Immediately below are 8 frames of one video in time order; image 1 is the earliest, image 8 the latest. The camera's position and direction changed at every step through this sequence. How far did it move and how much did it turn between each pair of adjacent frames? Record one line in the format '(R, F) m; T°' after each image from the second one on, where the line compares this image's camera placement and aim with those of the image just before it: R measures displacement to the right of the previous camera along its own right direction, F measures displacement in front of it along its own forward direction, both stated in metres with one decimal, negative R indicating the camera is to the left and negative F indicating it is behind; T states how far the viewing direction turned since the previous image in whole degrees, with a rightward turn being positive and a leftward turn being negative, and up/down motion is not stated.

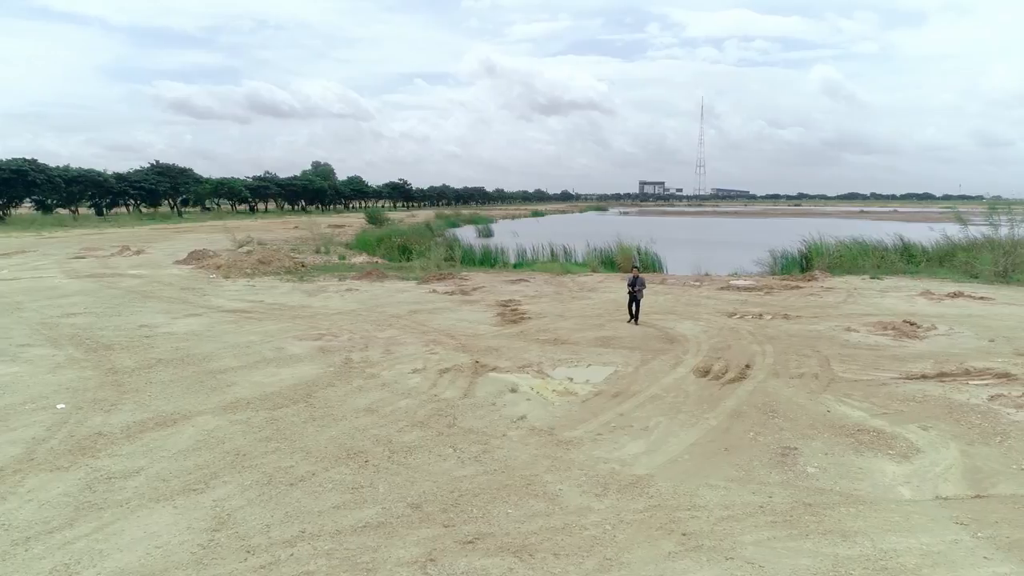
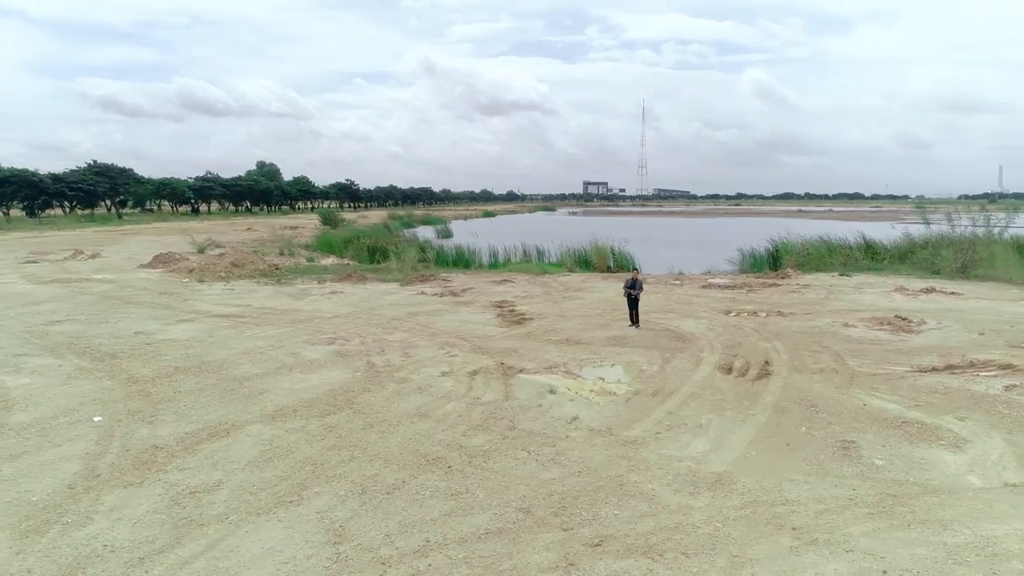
(-1.1, +0.1) m; +4°
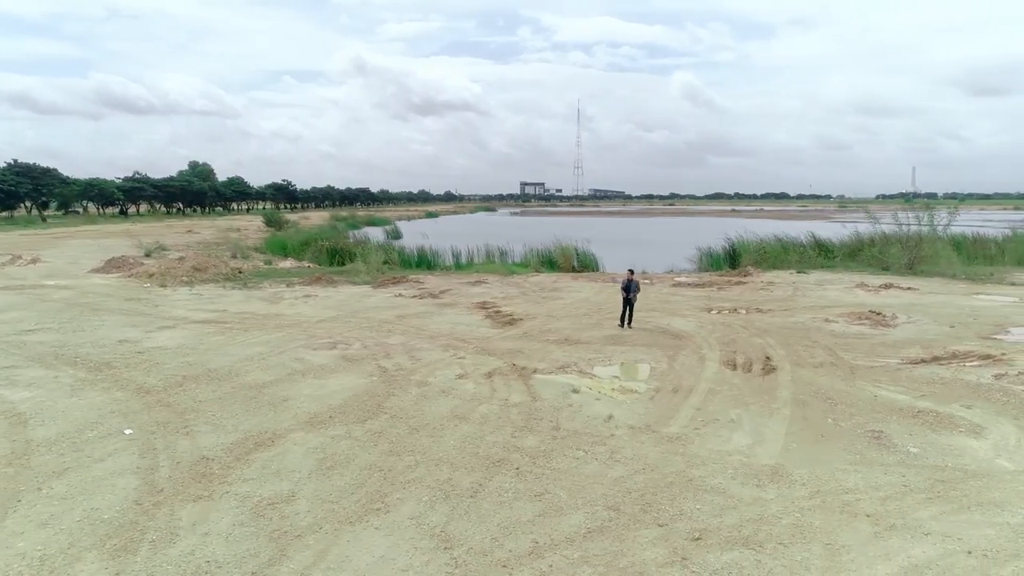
(-1.1, 0.0) m; +5°
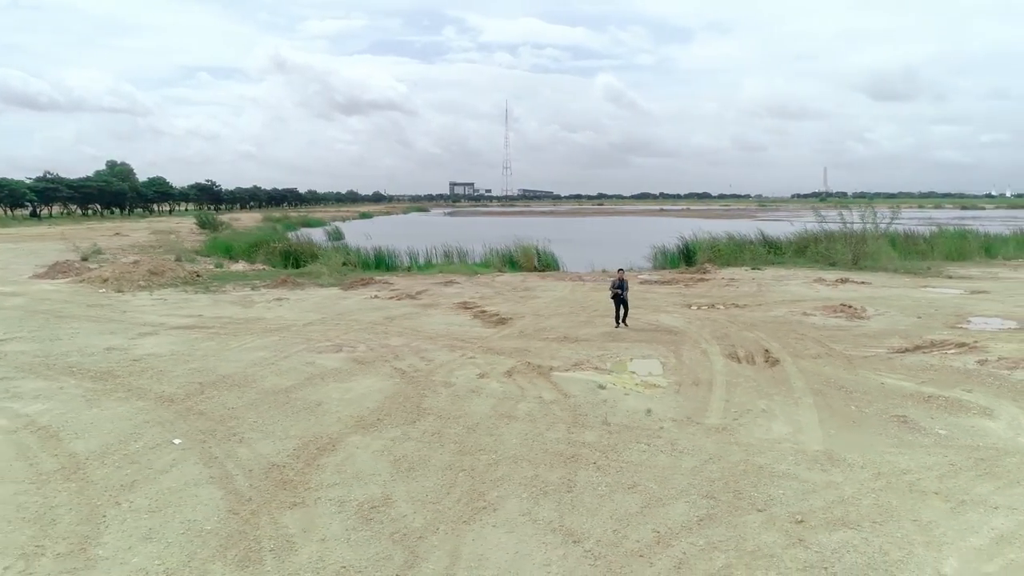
(-1.2, 0.0) m; +6°
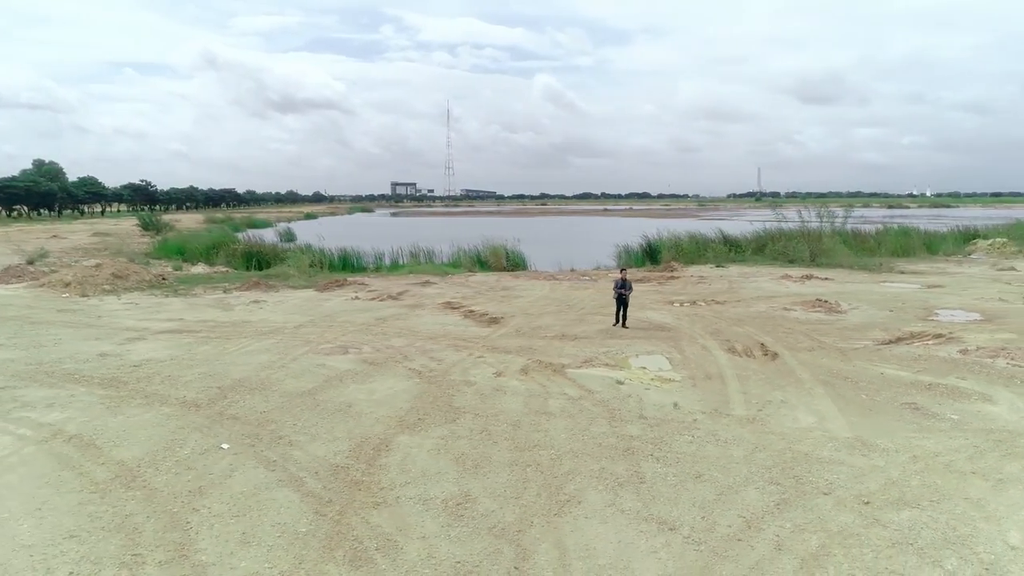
(-1.0, -0.1) m; +5°
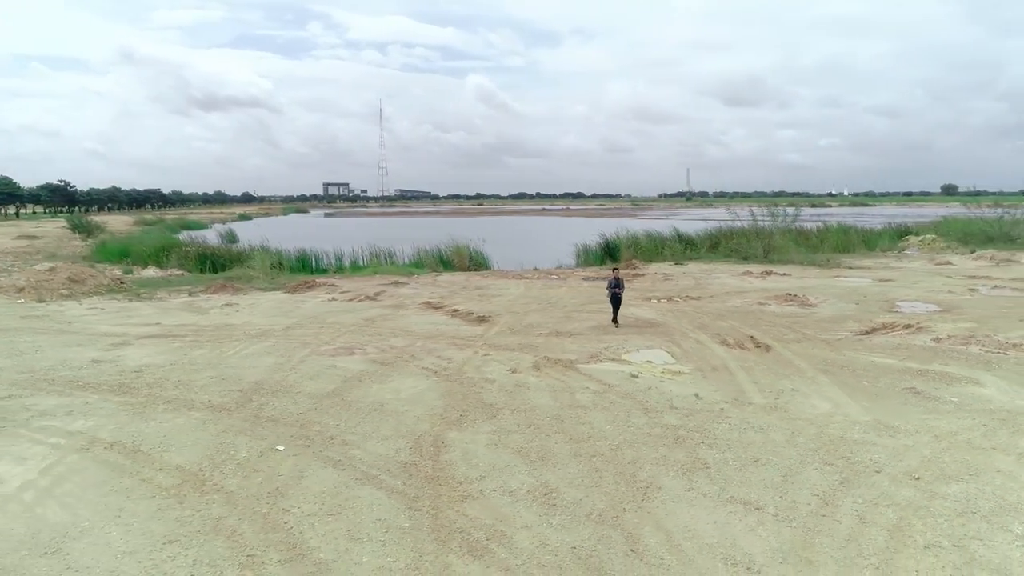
(-1.1, -0.1) m; +5°
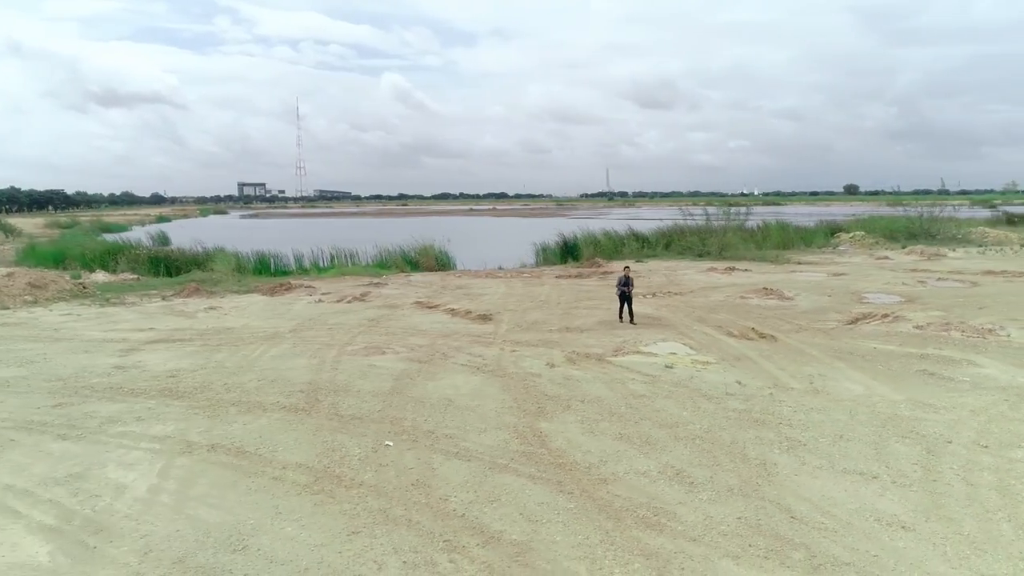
(-1.6, -0.2) m; +6°
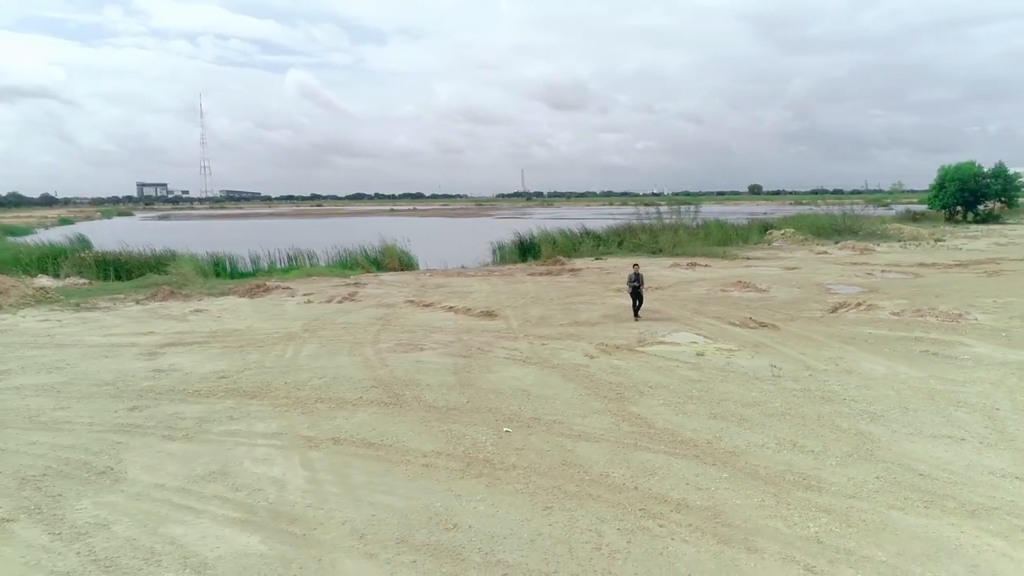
(-1.8, -0.3) m; +7°
